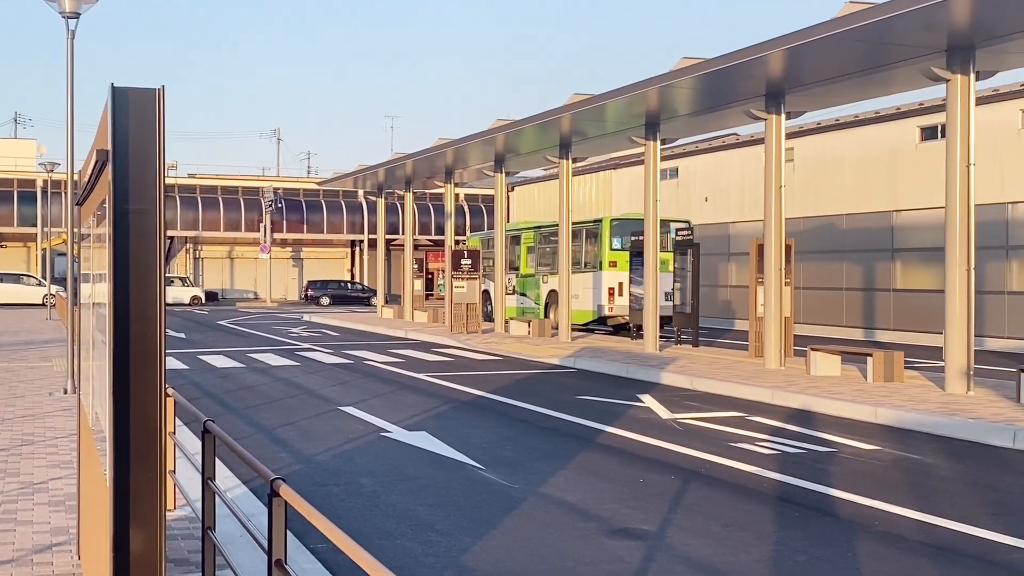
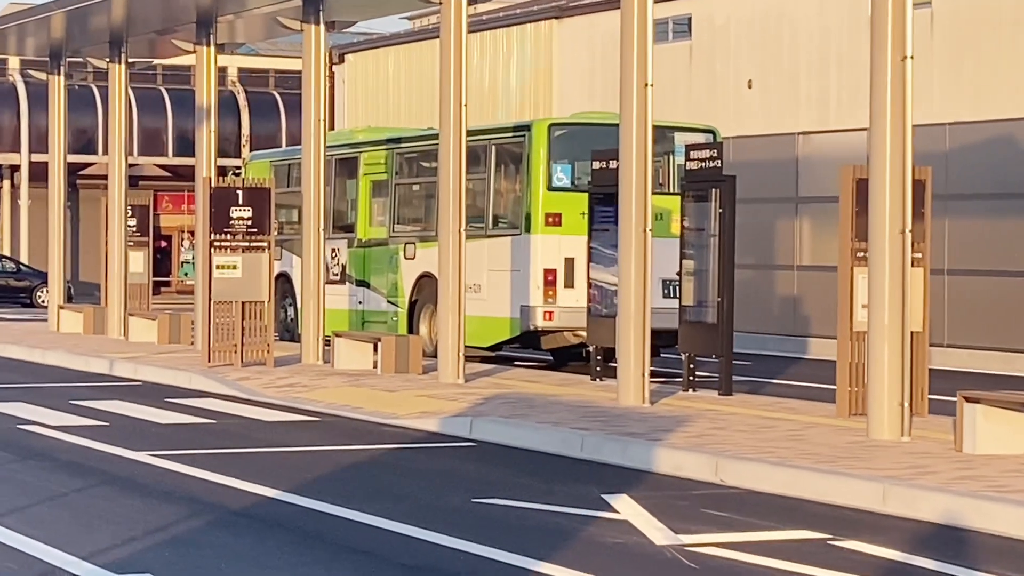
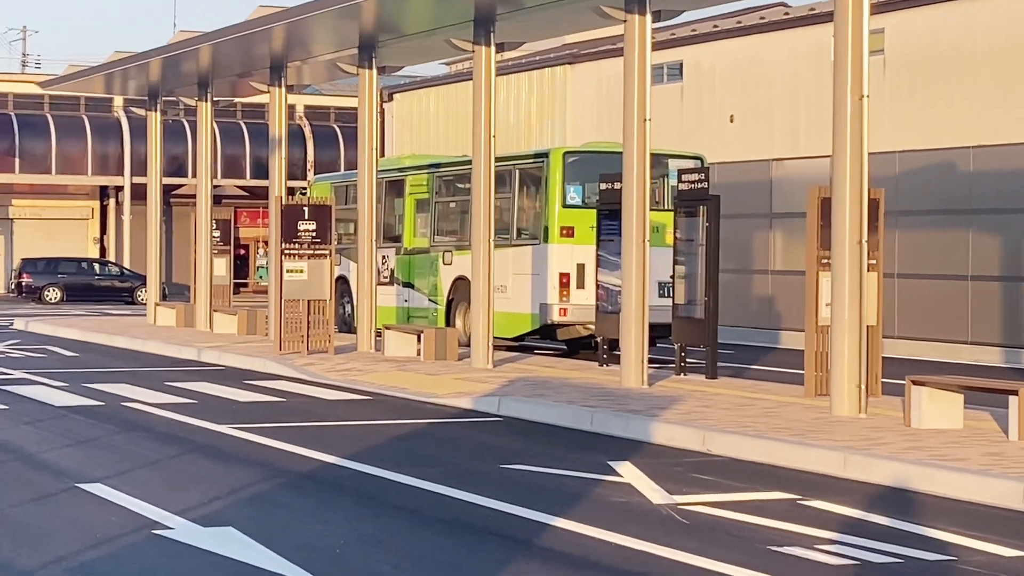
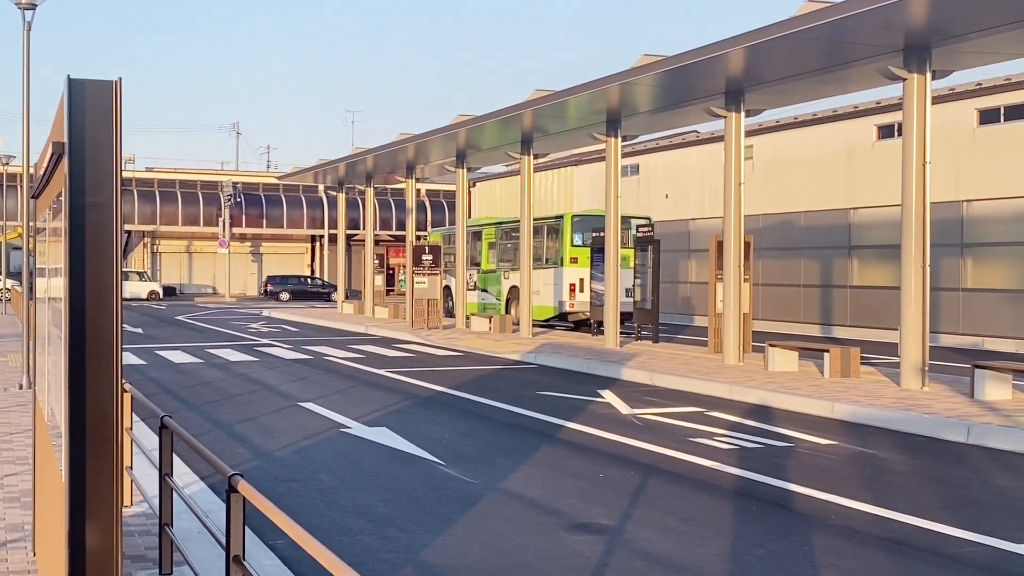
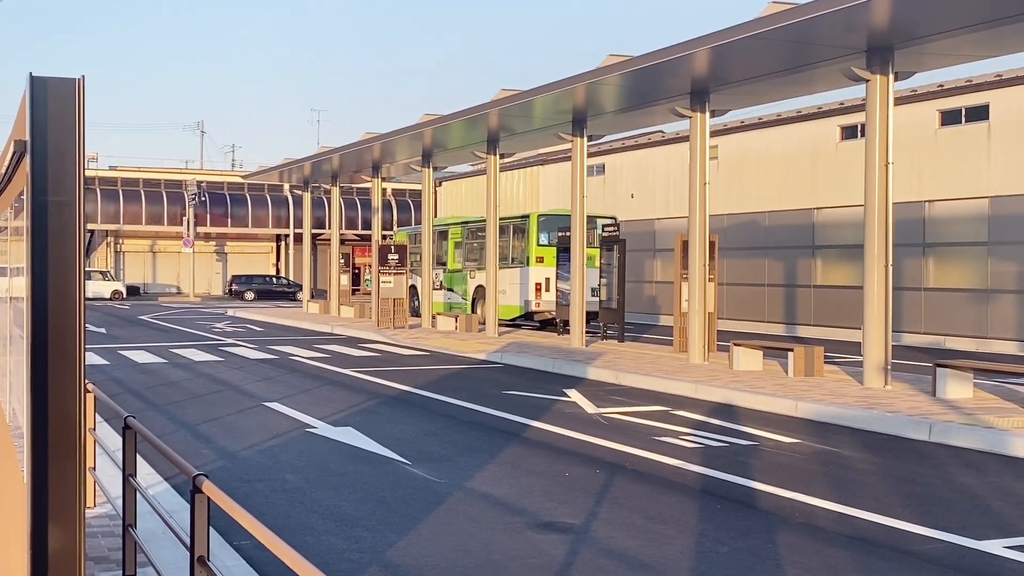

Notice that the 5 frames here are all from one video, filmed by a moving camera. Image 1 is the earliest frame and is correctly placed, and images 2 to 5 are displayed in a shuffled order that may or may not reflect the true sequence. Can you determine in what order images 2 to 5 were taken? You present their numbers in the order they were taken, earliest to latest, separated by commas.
4, 5, 3, 2
